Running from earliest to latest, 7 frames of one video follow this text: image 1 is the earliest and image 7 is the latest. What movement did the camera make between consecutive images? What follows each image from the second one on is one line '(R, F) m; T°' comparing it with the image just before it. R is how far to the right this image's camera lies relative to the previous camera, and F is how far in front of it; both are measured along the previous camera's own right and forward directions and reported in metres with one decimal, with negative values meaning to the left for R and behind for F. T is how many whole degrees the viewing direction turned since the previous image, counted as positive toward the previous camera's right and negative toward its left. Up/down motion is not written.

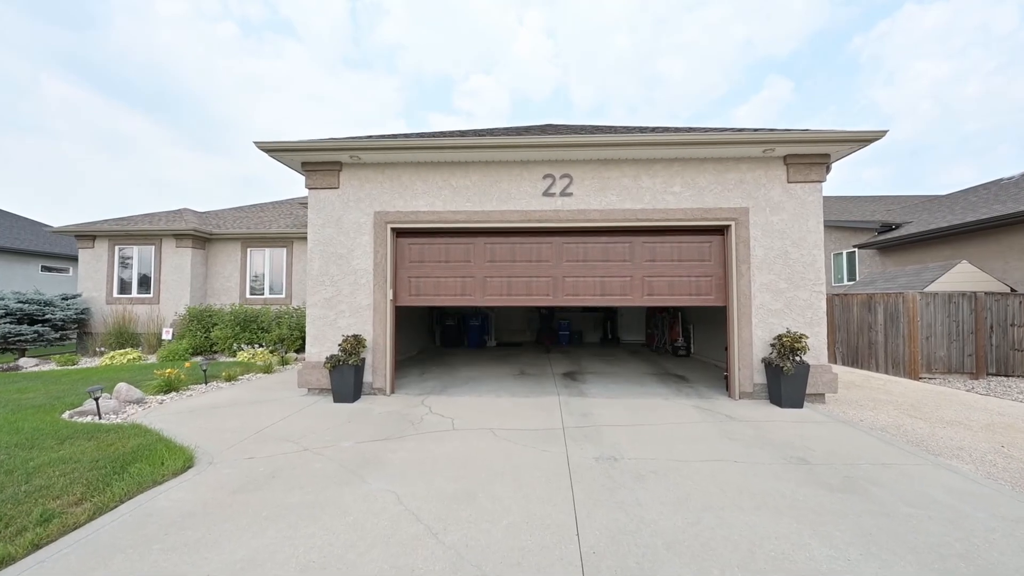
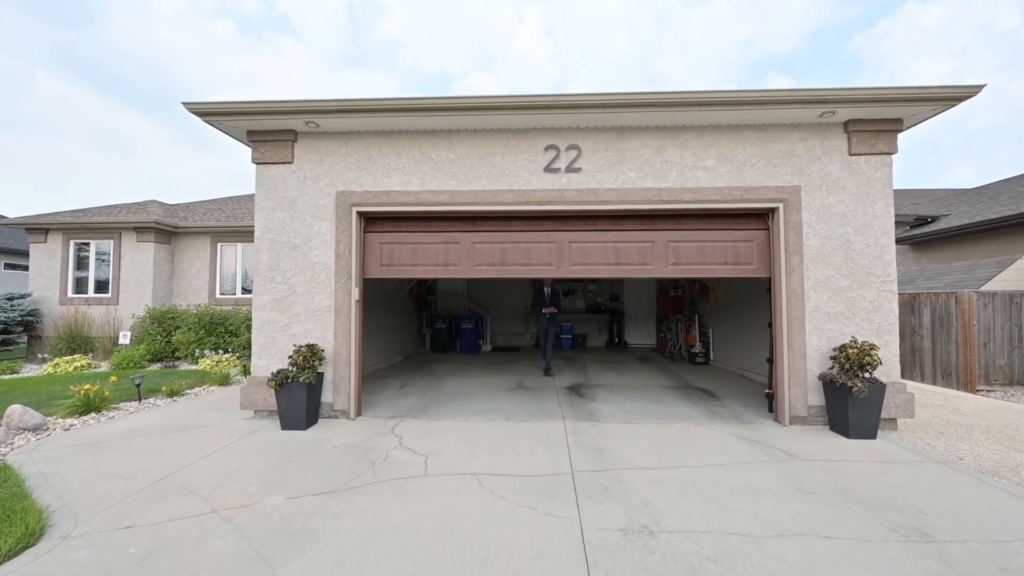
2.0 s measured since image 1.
(+0.1, +1.1) m; 0°
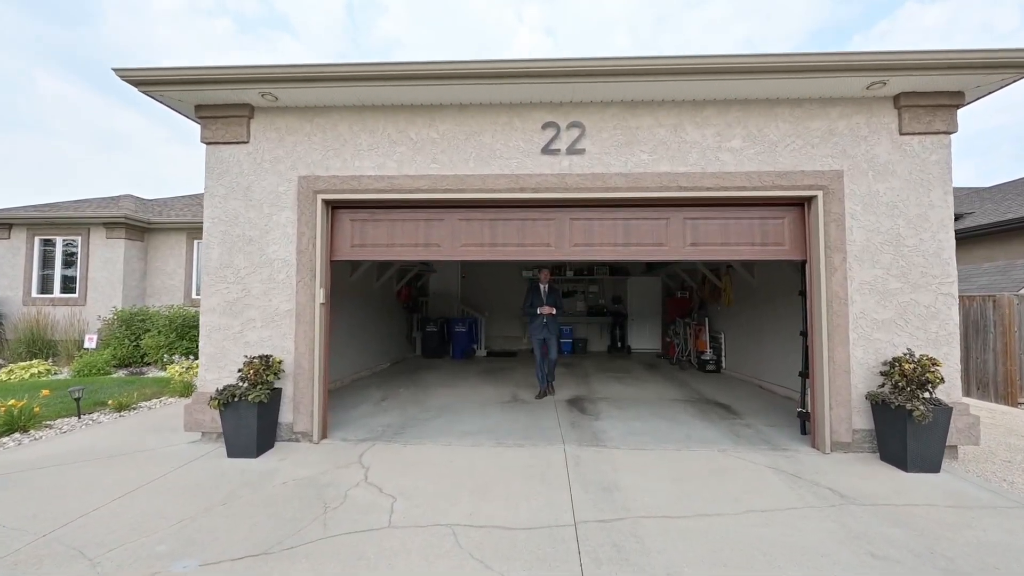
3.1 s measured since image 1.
(+0.1, +0.7) m; 0°
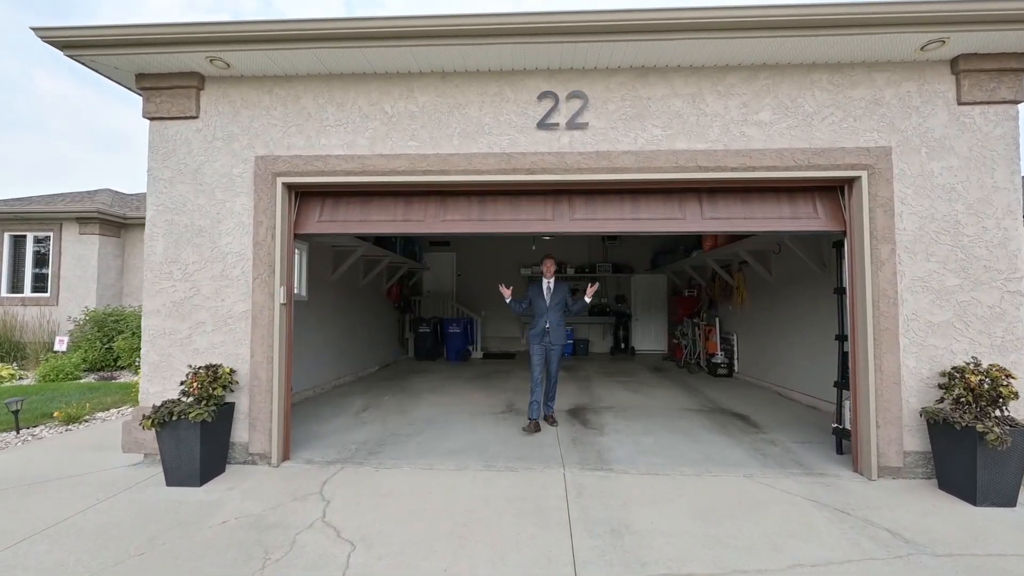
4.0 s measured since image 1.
(+0.1, +0.6) m; 0°
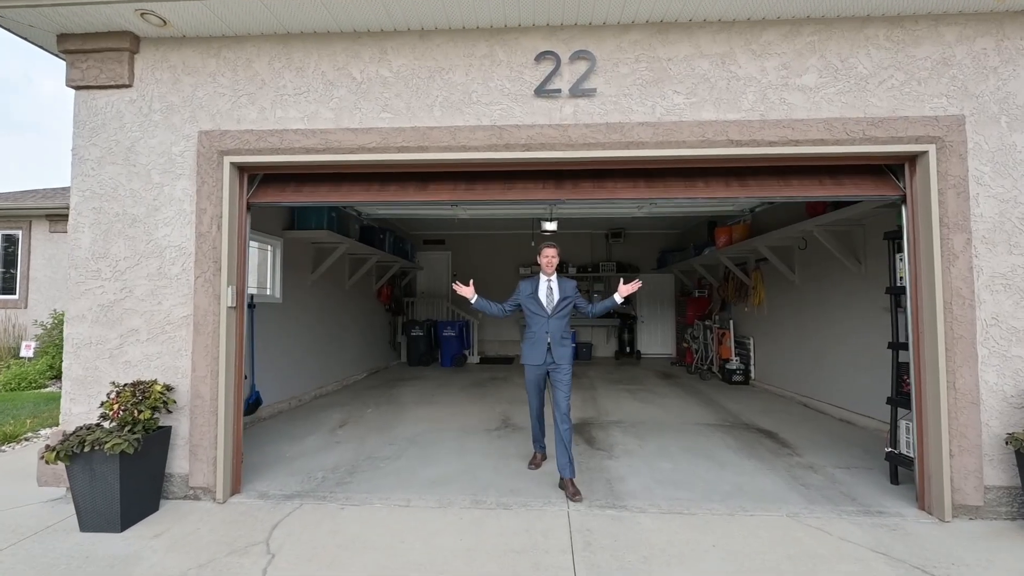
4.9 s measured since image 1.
(+0.1, +0.6) m; 0°
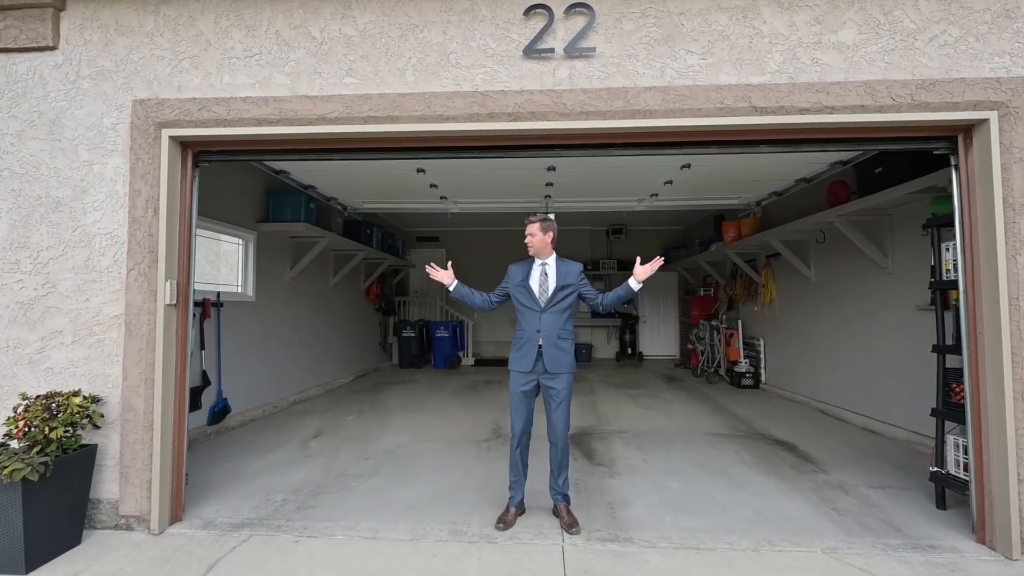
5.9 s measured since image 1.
(+0.1, +0.4) m; 0°
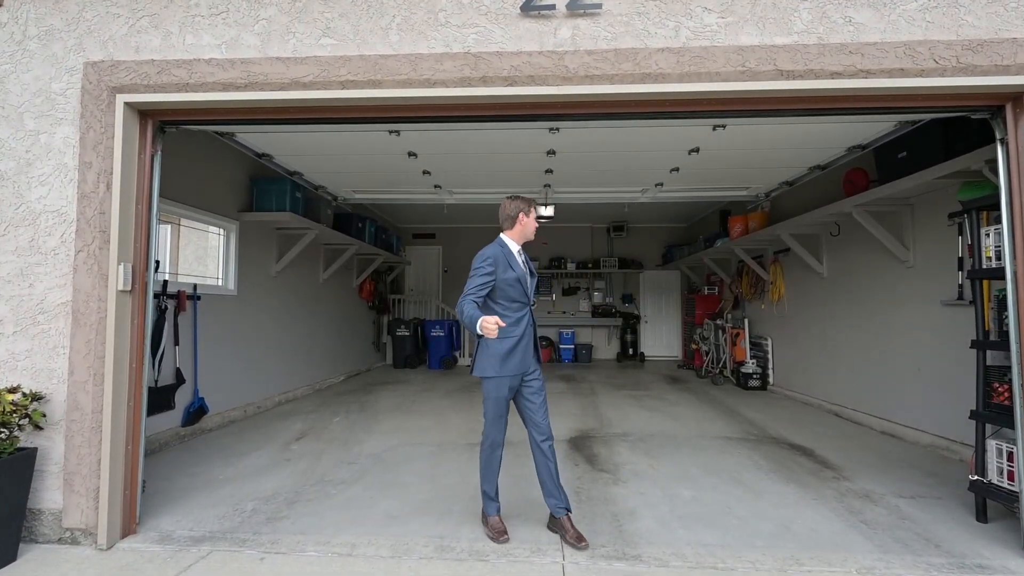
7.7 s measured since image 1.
(0.0, +0.3) m; 0°
